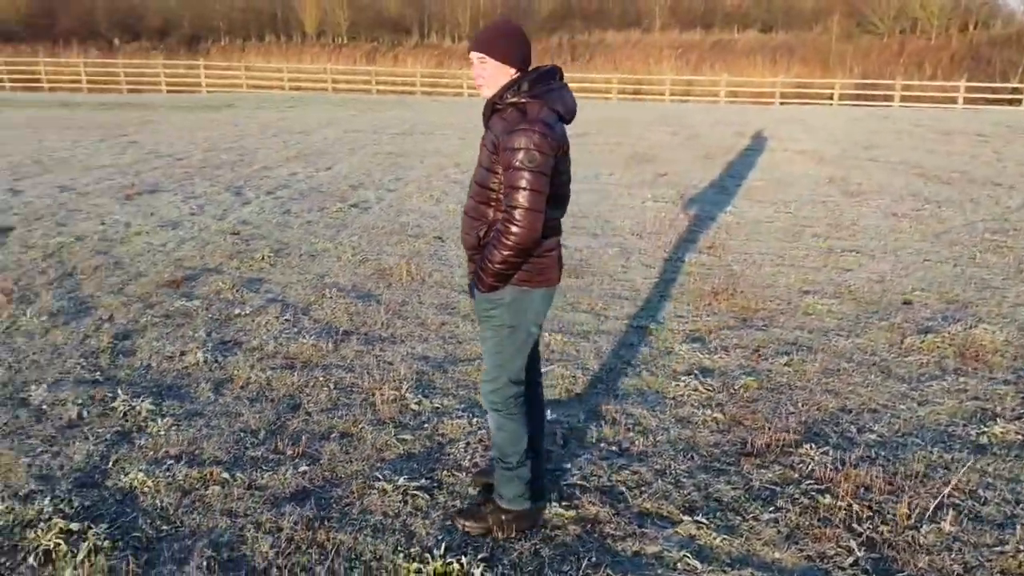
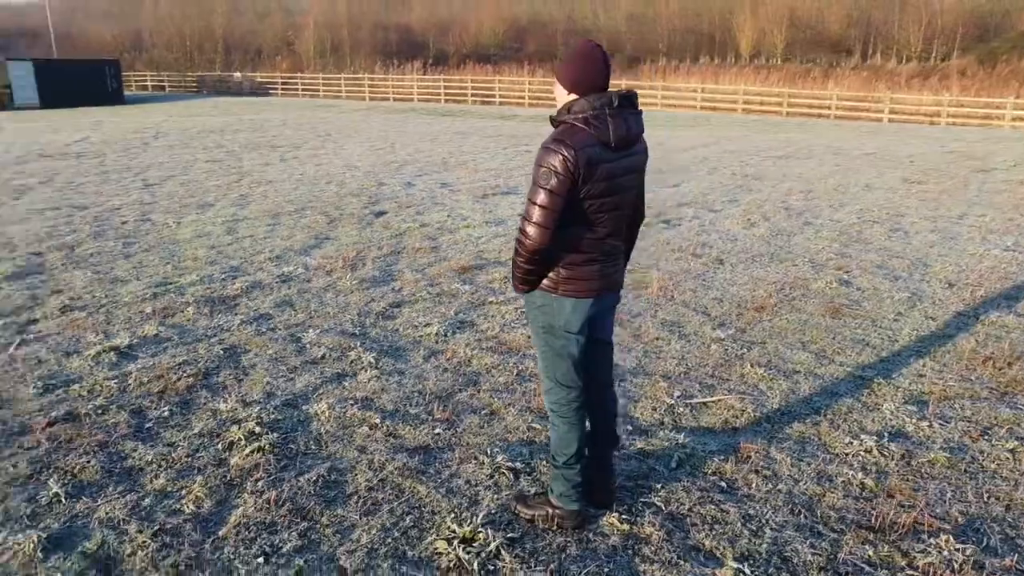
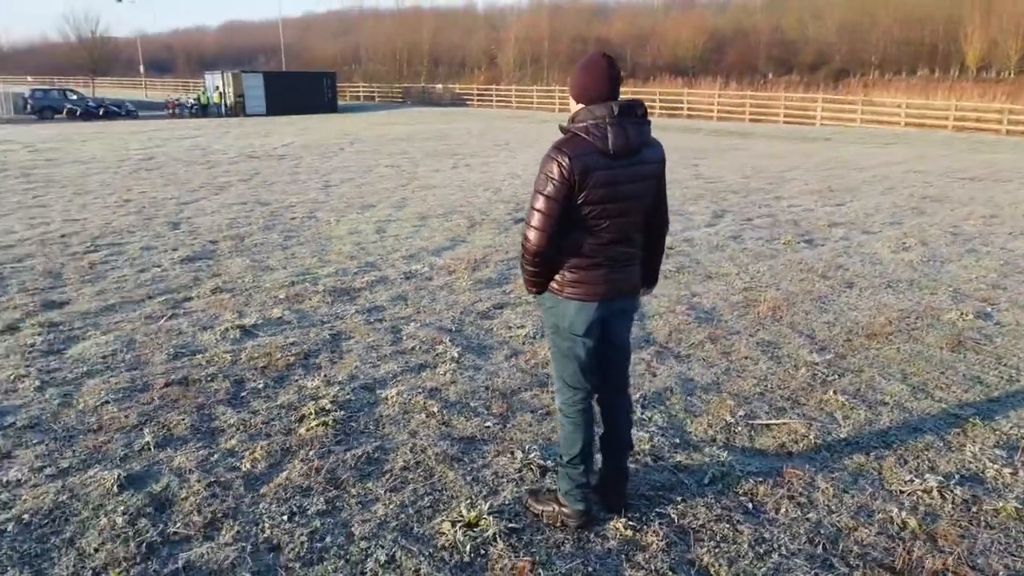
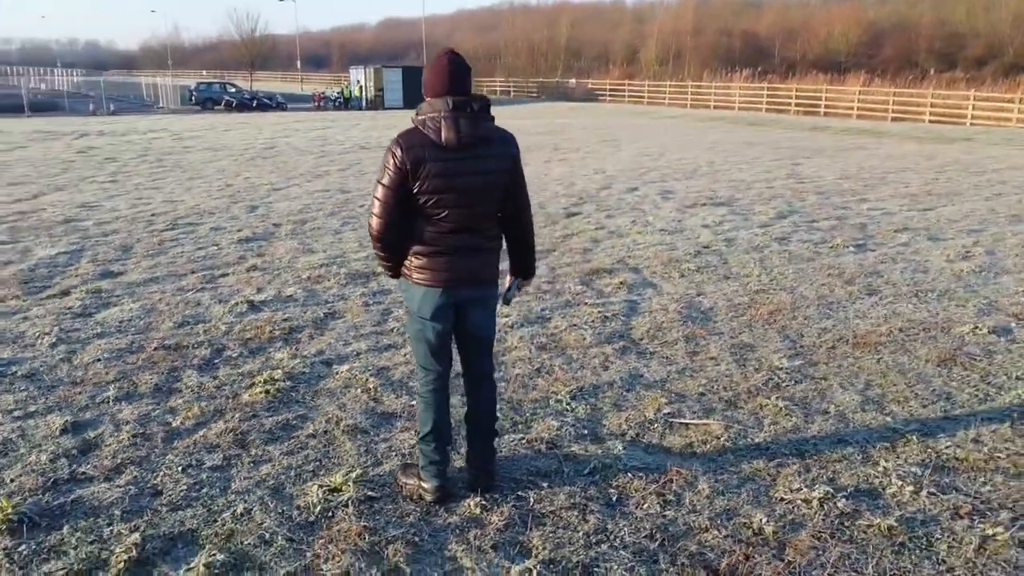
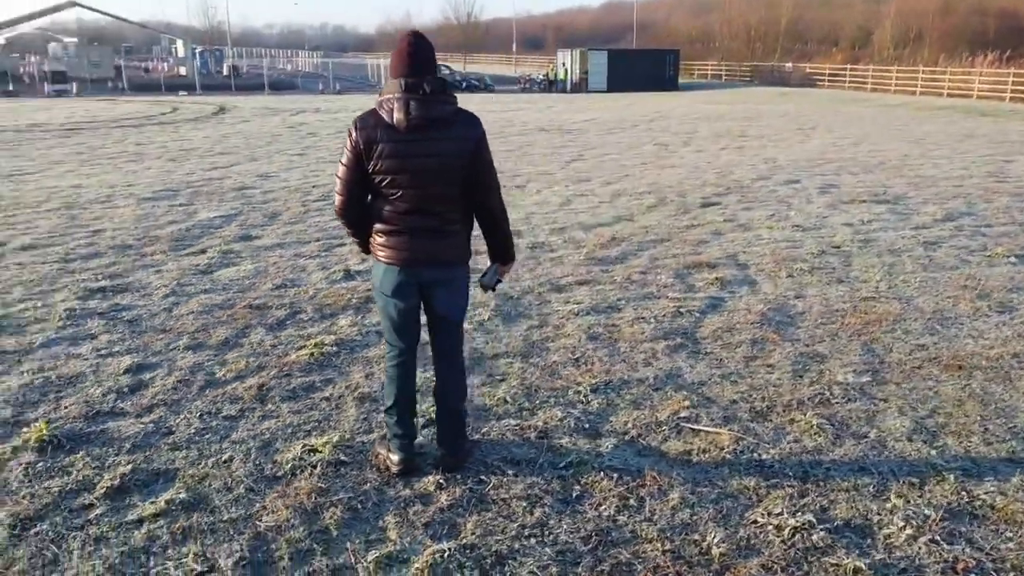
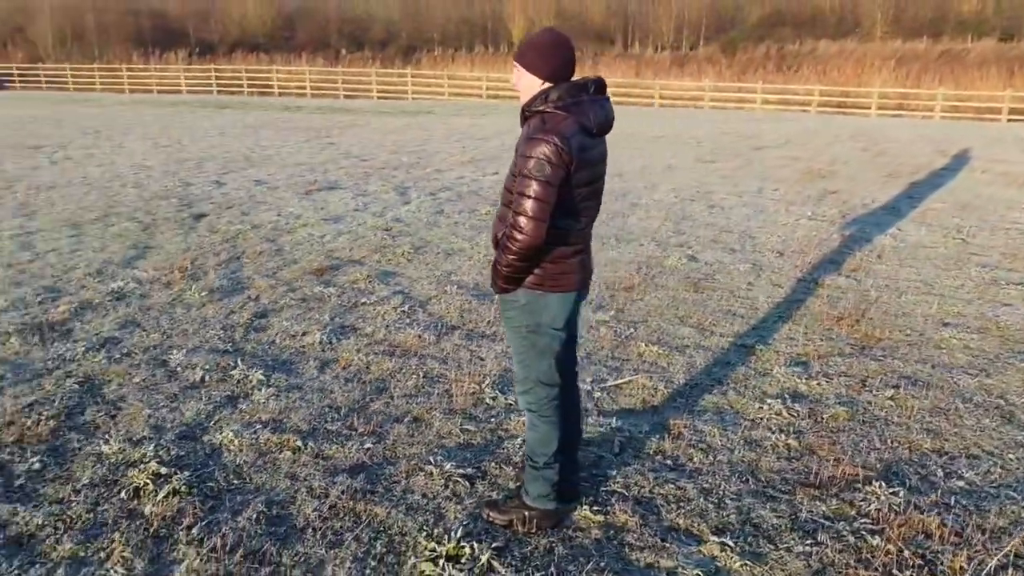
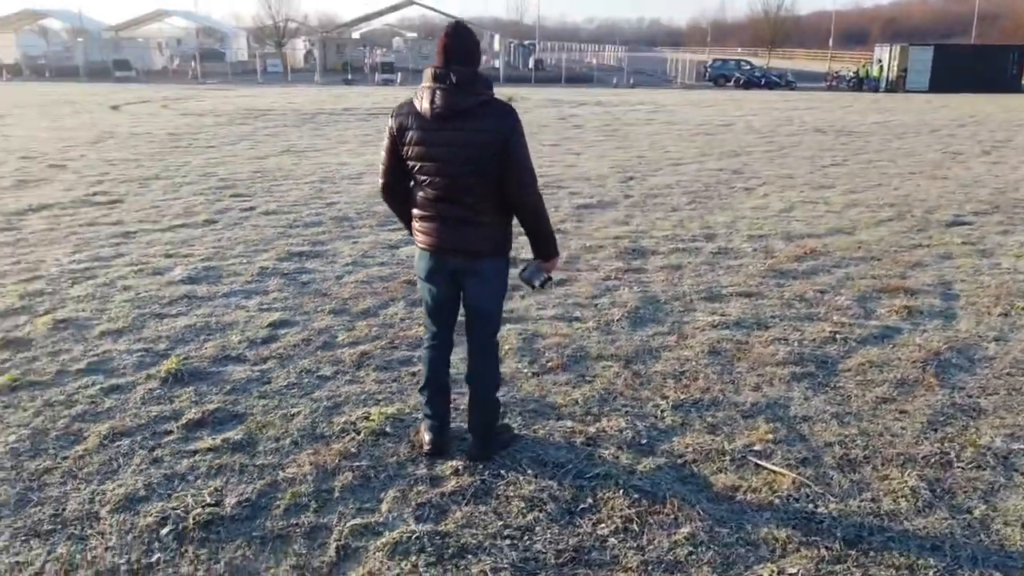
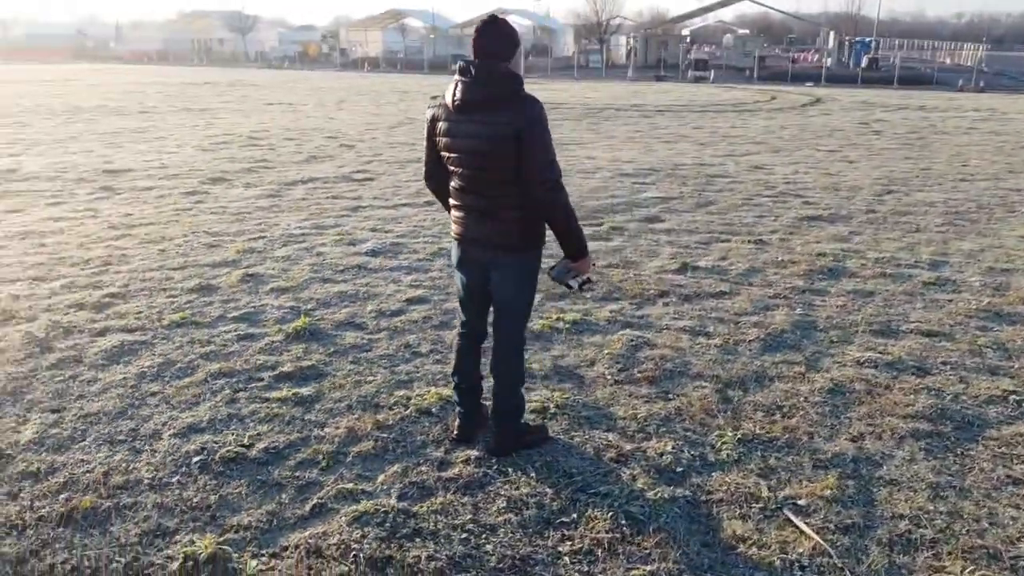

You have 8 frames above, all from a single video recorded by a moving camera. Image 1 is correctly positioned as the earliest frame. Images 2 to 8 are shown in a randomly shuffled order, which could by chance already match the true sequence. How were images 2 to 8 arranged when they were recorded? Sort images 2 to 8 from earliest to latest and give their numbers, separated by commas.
6, 2, 3, 4, 5, 7, 8
